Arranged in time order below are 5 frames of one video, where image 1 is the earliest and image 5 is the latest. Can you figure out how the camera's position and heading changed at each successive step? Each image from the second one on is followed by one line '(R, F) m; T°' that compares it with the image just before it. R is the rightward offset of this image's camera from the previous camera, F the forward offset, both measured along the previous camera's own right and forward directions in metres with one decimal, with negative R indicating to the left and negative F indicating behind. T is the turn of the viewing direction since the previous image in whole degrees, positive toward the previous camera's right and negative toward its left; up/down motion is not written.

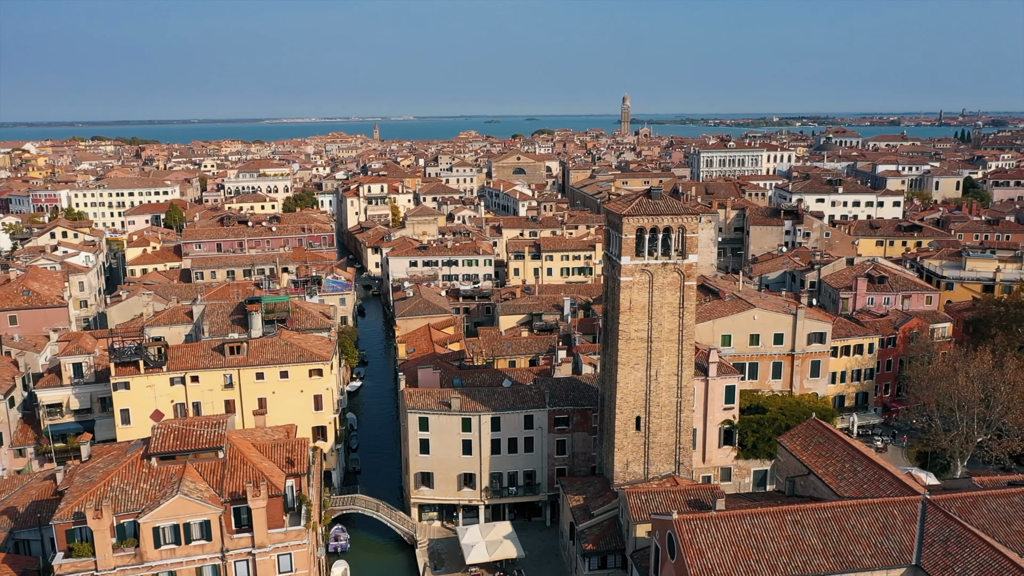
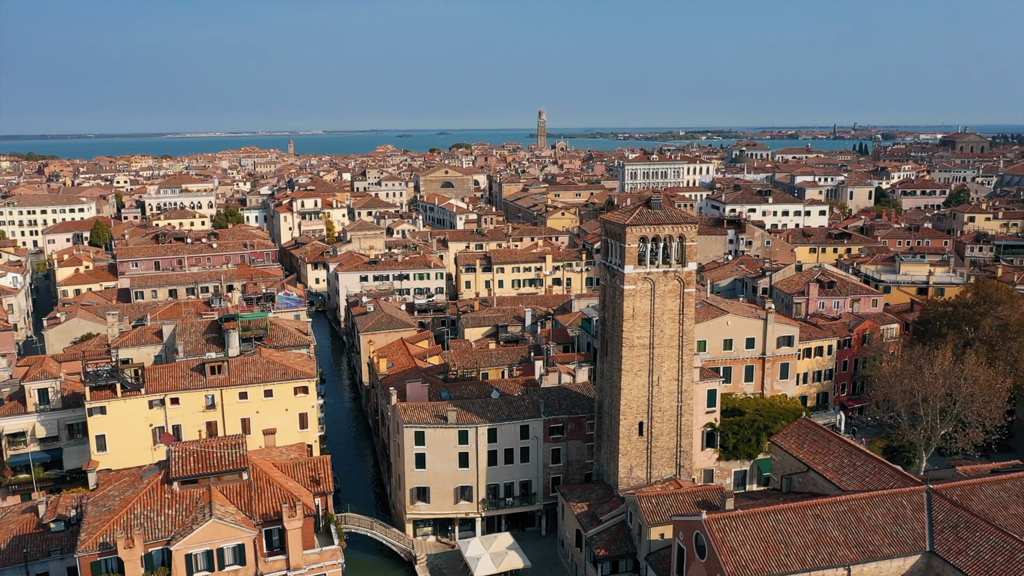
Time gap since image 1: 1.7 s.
(-3.3, 0.0) m; +6°
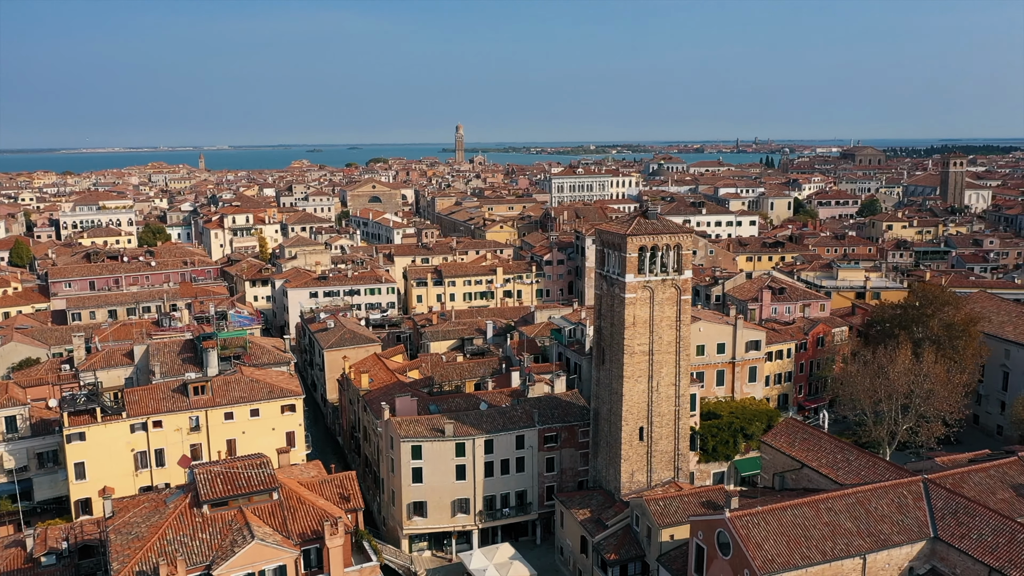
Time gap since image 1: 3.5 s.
(-3.3, -0.1) m; +6°
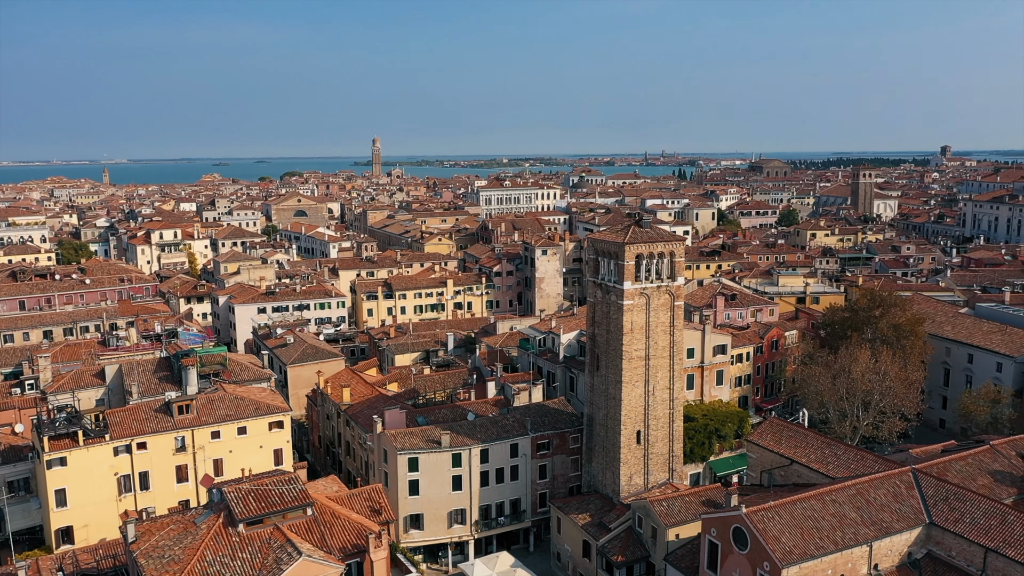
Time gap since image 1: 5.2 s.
(-3.3, -0.2) m; +6°
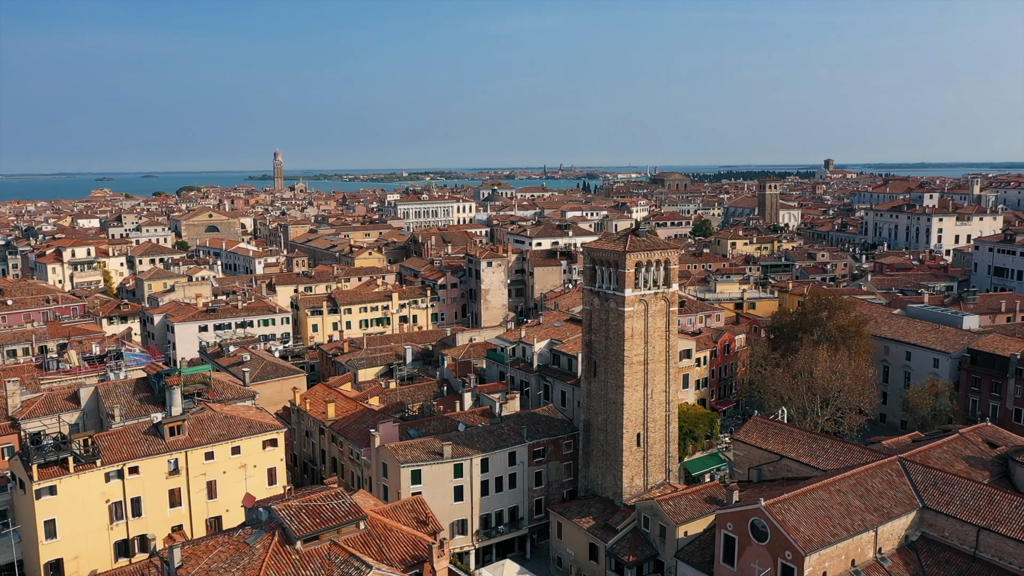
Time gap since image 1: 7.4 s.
(-4.1, -0.3) m; +7°
